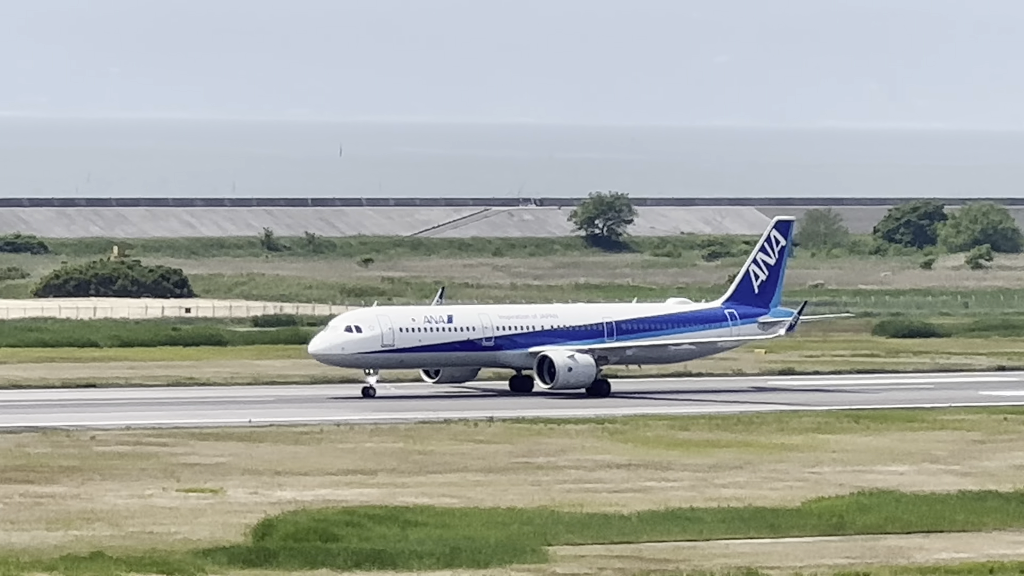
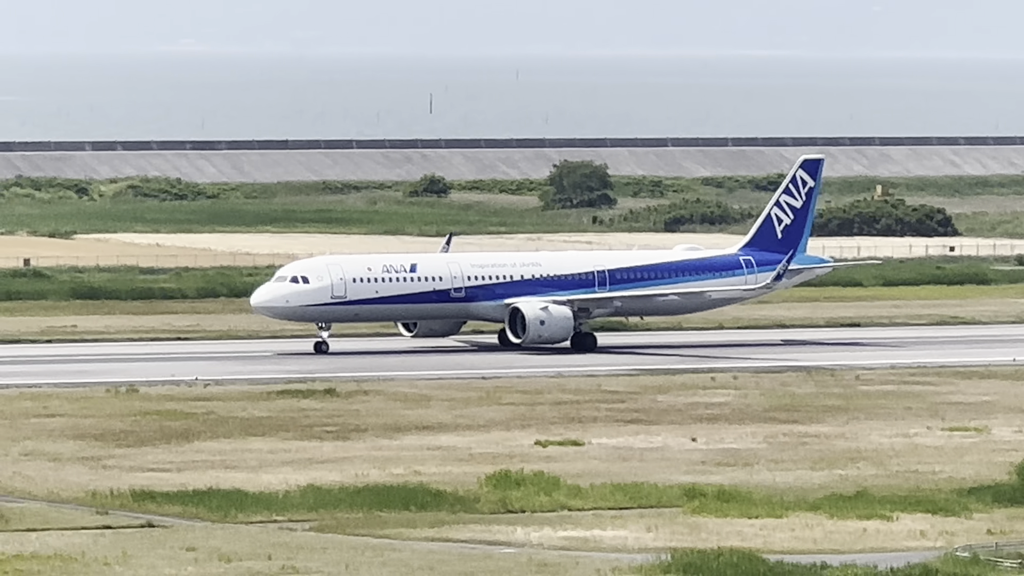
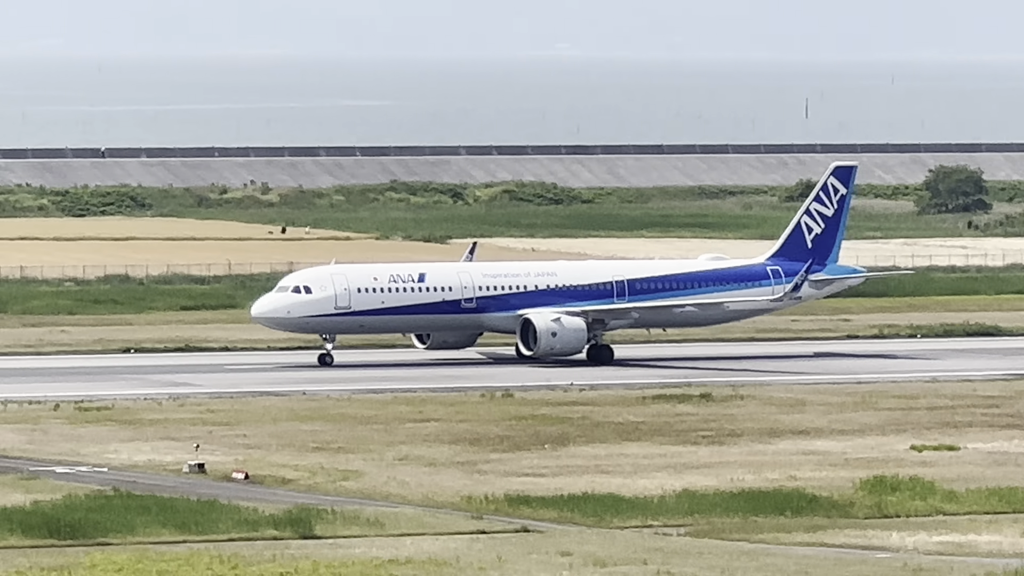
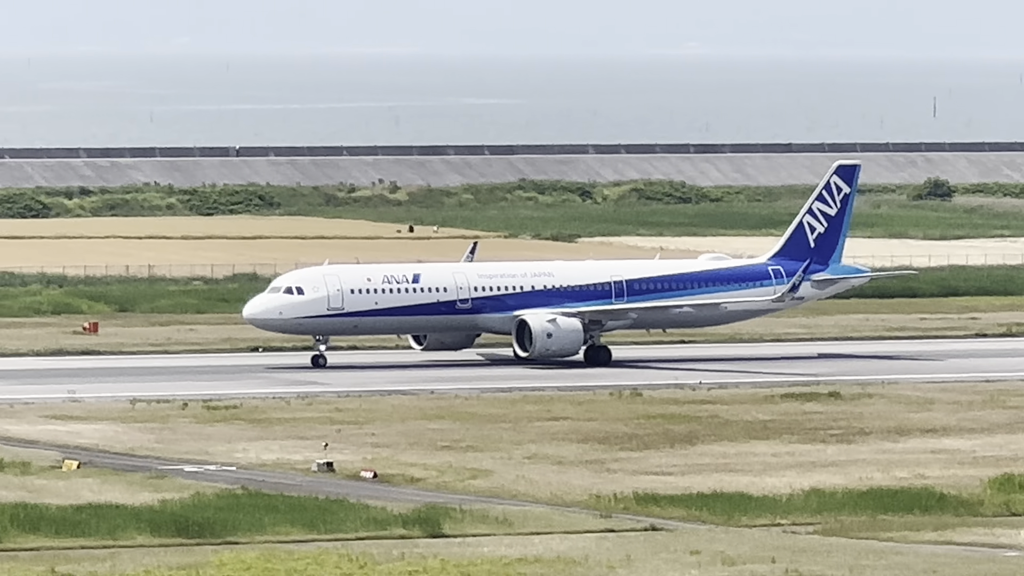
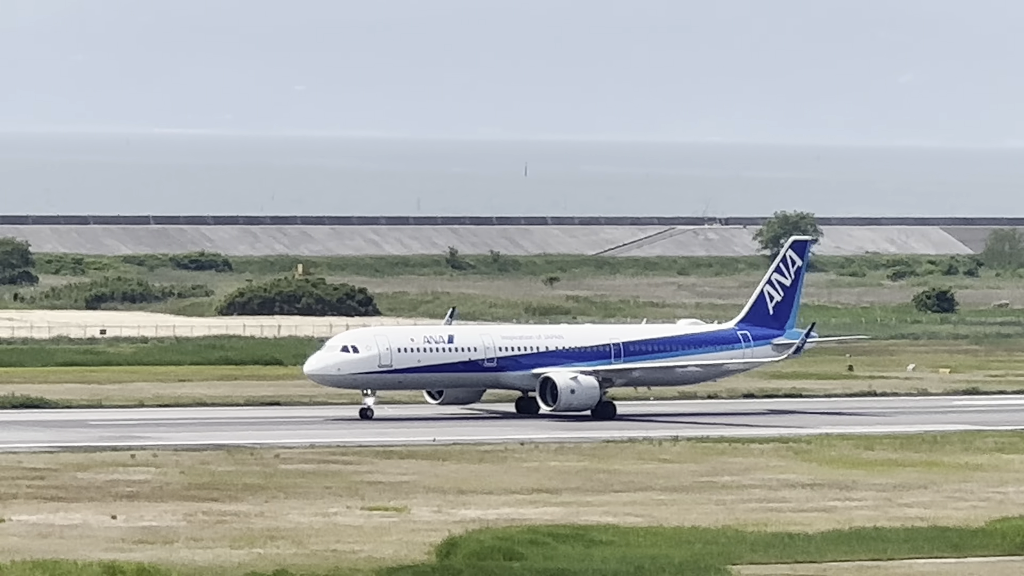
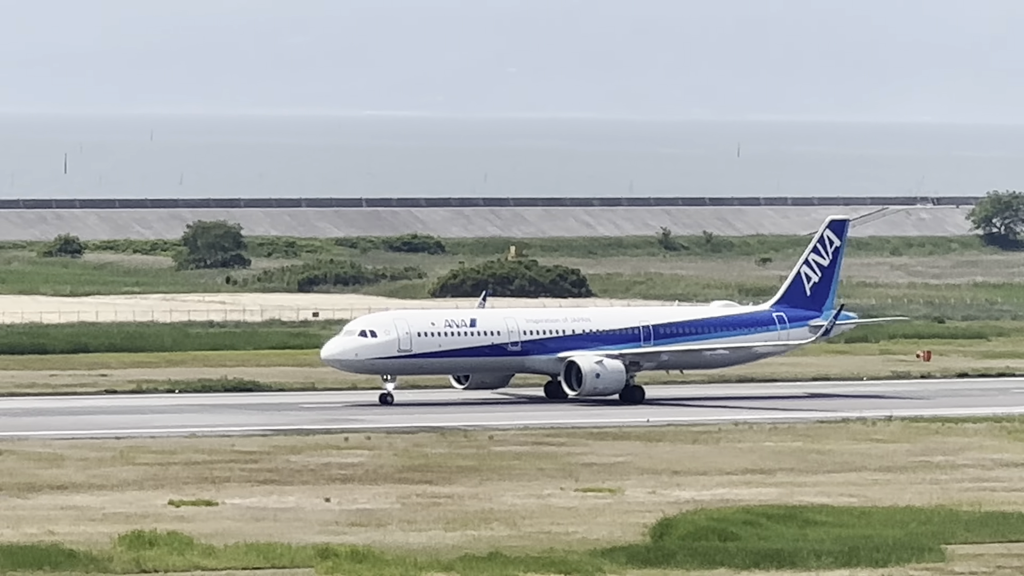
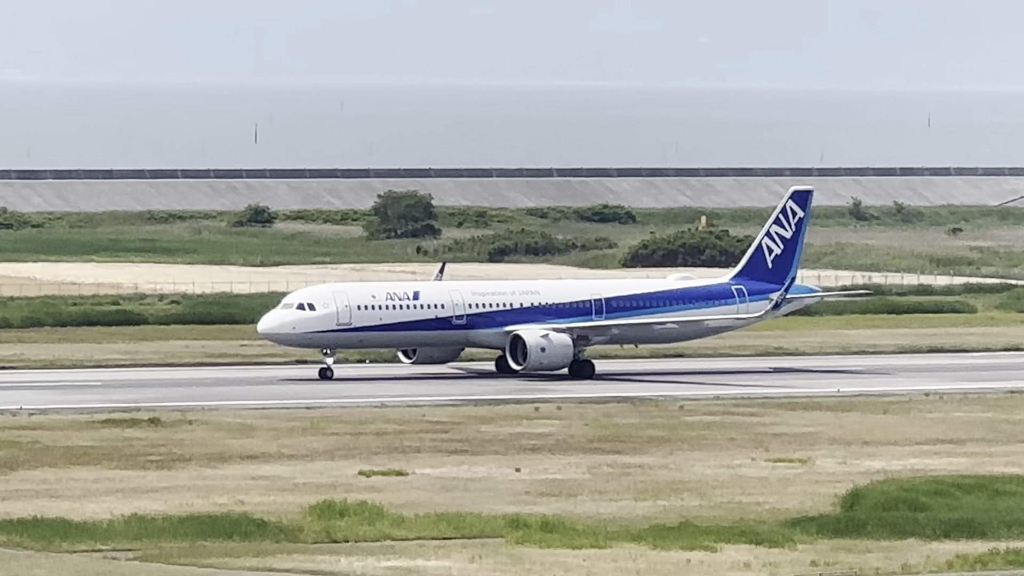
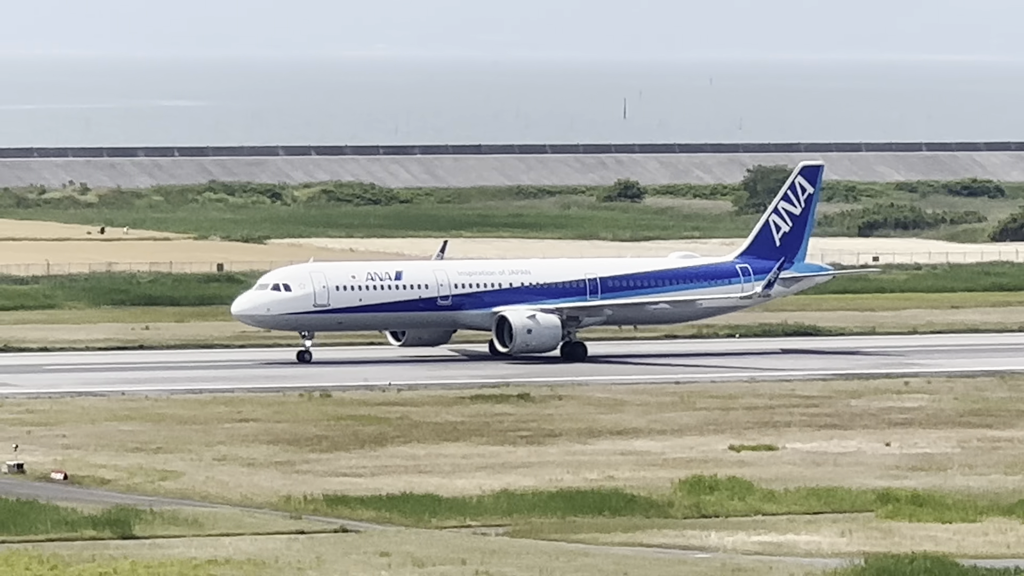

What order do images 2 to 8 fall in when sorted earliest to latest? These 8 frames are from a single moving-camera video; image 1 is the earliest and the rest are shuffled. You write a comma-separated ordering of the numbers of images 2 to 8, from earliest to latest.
5, 6, 7, 2, 8, 3, 4
